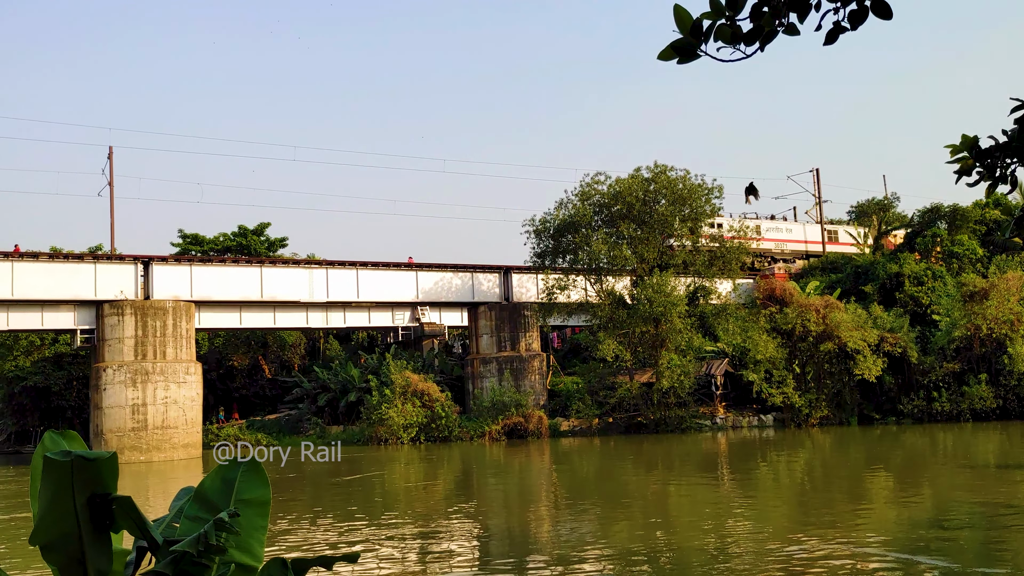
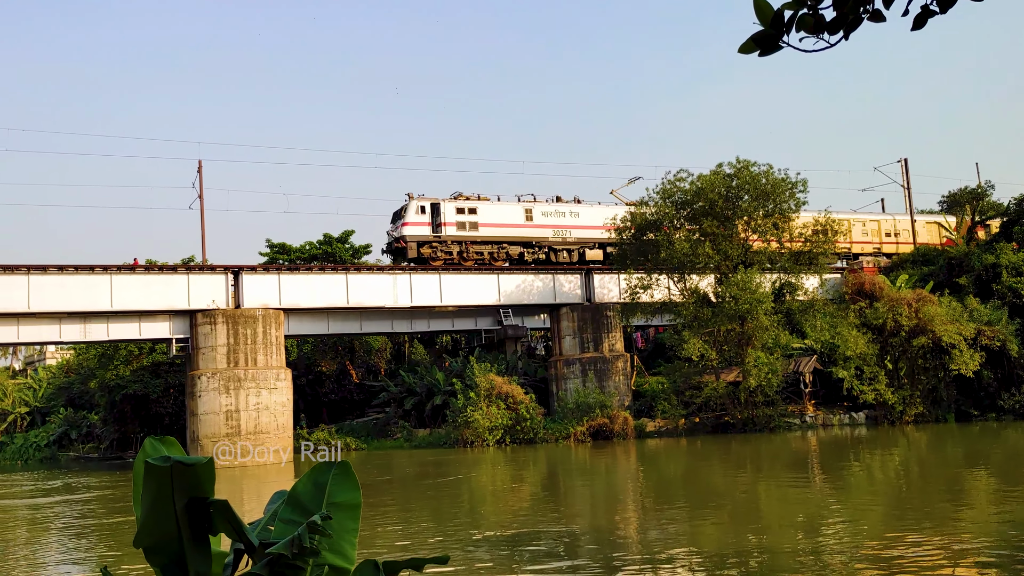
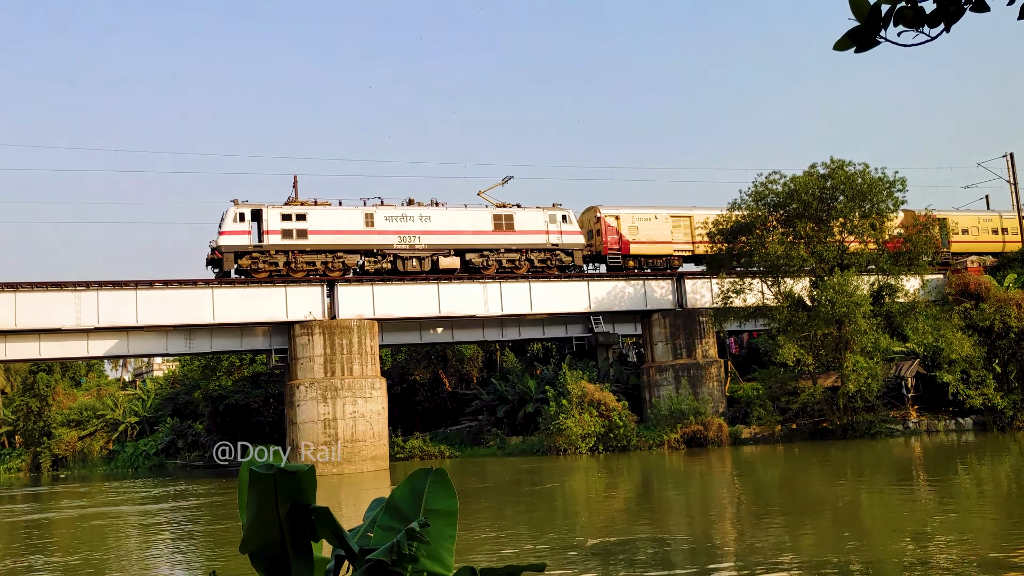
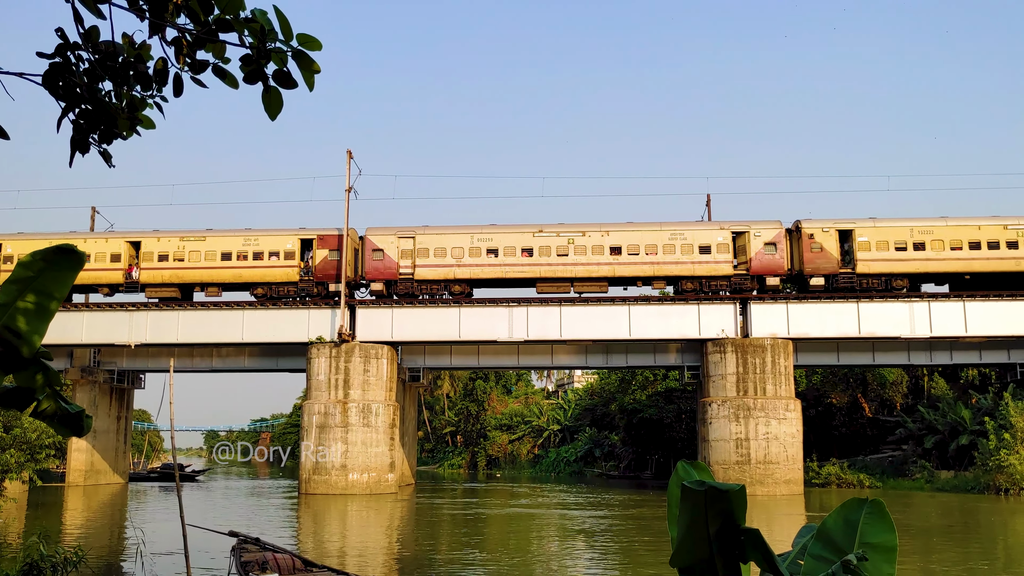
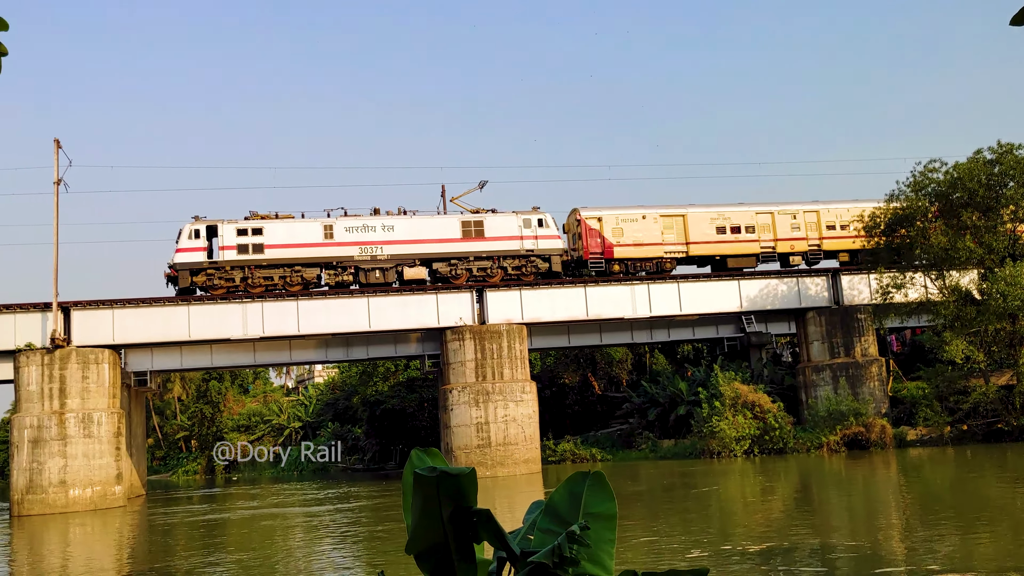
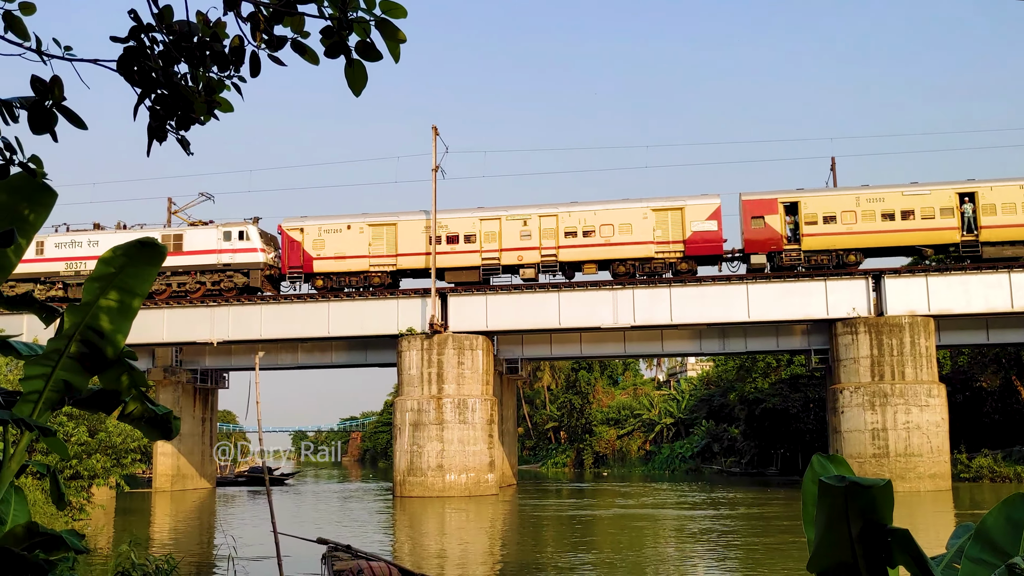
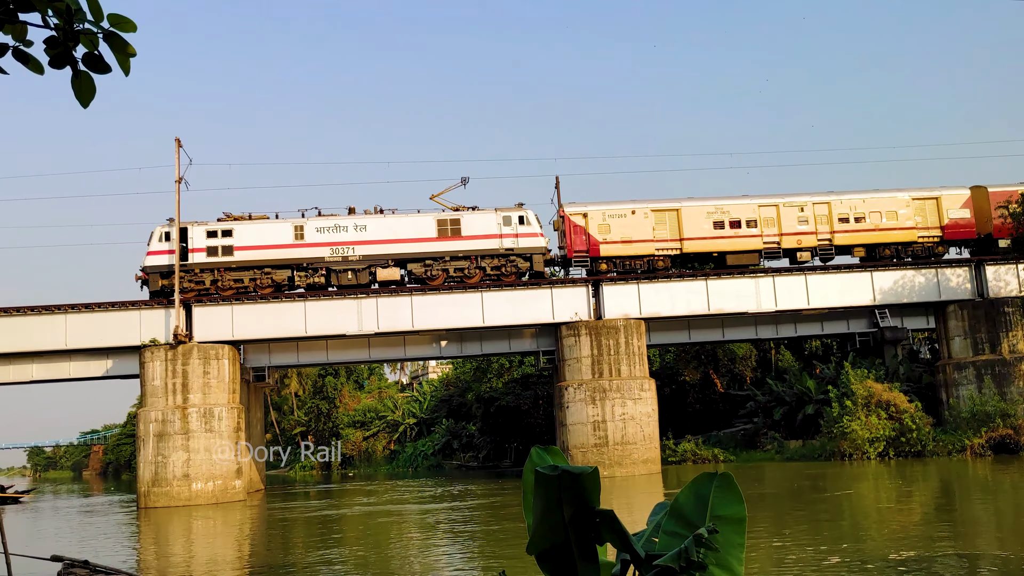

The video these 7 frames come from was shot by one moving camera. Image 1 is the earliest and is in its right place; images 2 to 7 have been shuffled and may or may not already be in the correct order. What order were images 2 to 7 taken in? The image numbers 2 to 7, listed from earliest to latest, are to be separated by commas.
2, 3, 5, 7, 6, 4
